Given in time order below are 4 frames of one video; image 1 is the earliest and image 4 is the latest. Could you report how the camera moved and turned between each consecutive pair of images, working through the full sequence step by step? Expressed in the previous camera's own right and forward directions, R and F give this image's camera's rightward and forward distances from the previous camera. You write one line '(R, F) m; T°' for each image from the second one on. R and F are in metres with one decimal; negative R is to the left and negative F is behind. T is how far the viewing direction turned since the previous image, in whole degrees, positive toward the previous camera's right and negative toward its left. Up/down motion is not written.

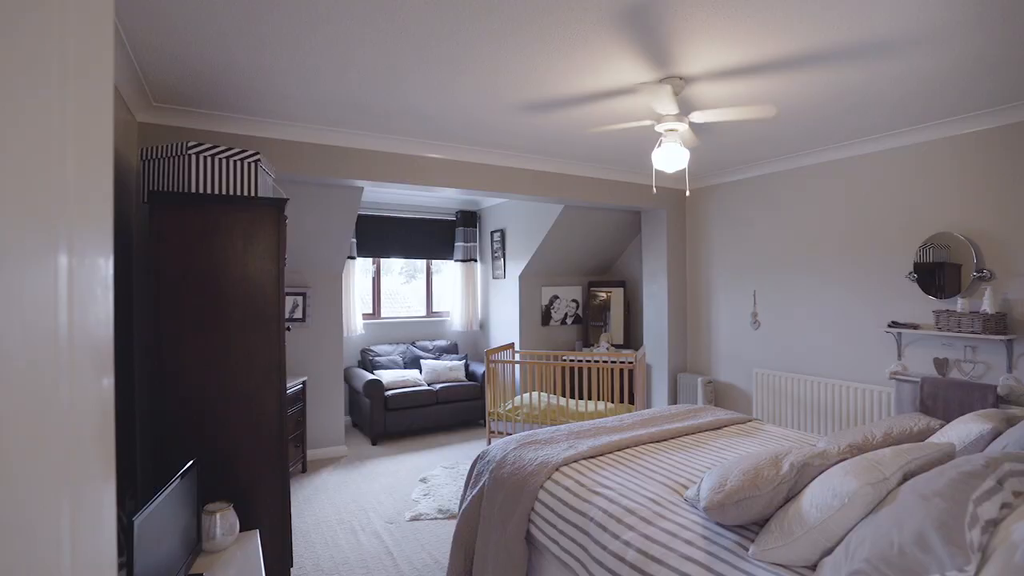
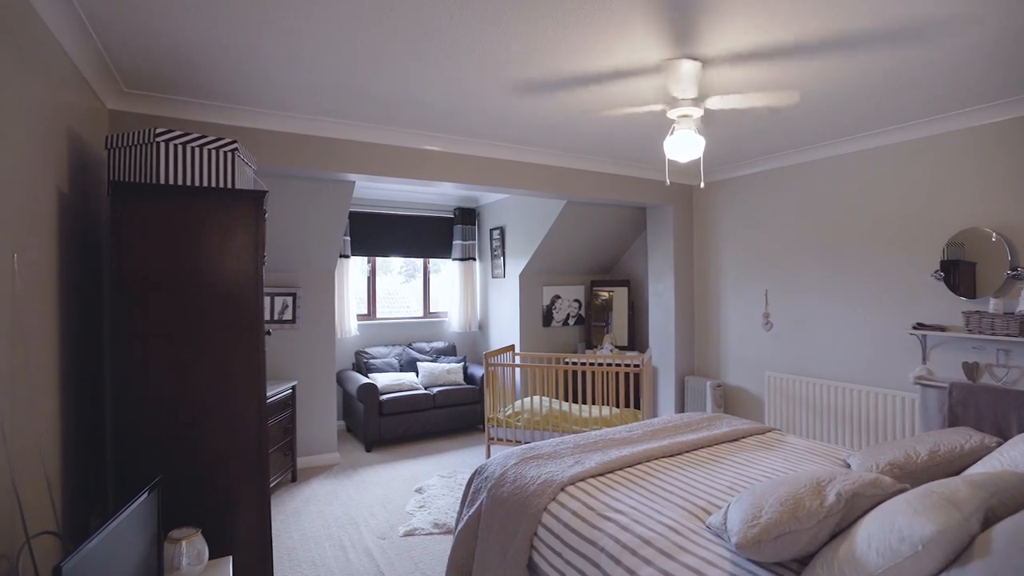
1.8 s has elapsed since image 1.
(0.0, +0.2) m; 0°
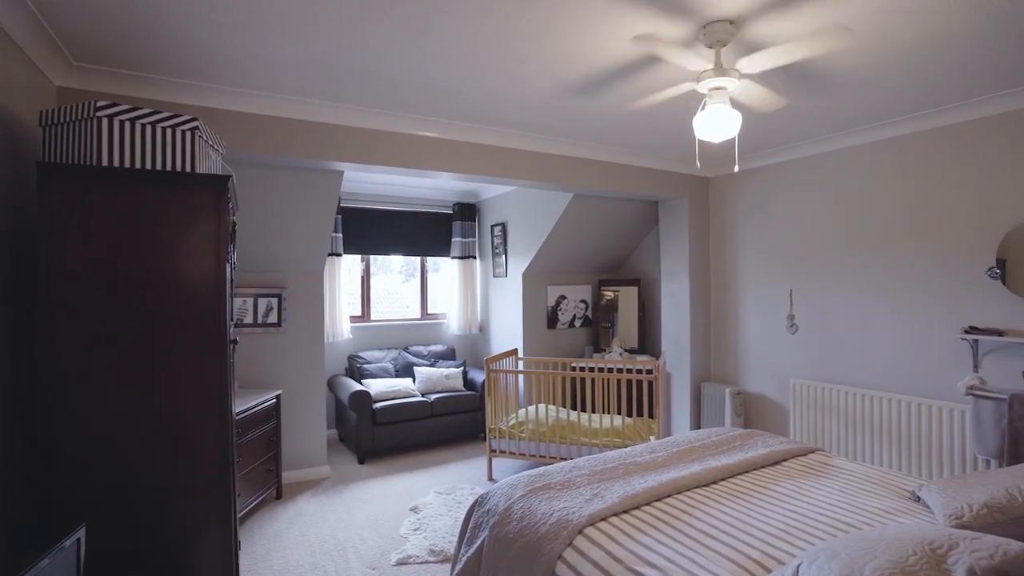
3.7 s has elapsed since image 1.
(0.0, +0.3) m; 0°
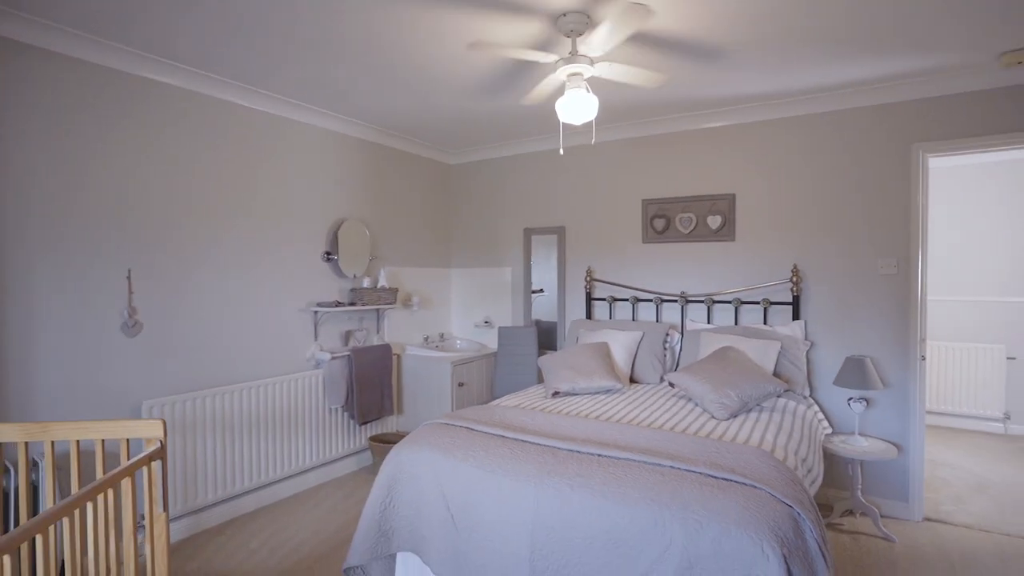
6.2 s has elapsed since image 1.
(-0.7, +1.7) m; +16°
